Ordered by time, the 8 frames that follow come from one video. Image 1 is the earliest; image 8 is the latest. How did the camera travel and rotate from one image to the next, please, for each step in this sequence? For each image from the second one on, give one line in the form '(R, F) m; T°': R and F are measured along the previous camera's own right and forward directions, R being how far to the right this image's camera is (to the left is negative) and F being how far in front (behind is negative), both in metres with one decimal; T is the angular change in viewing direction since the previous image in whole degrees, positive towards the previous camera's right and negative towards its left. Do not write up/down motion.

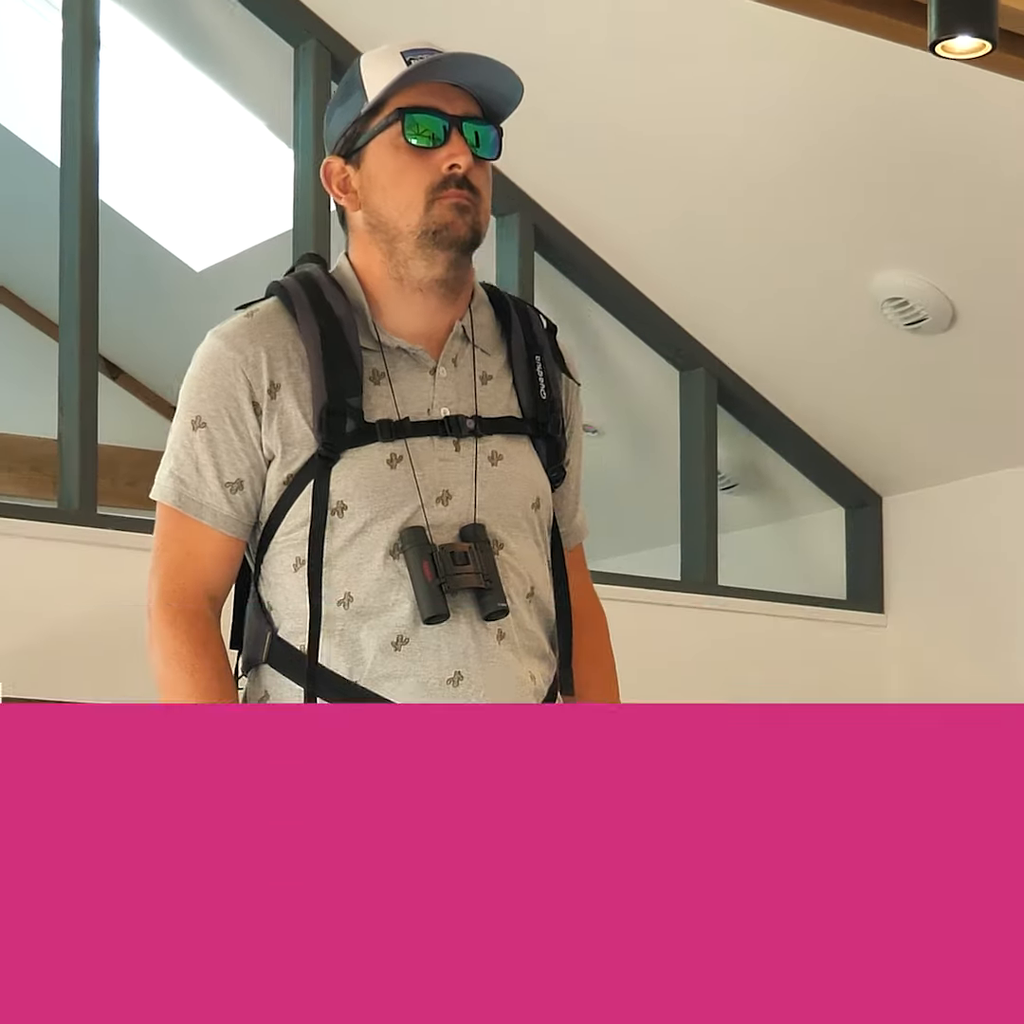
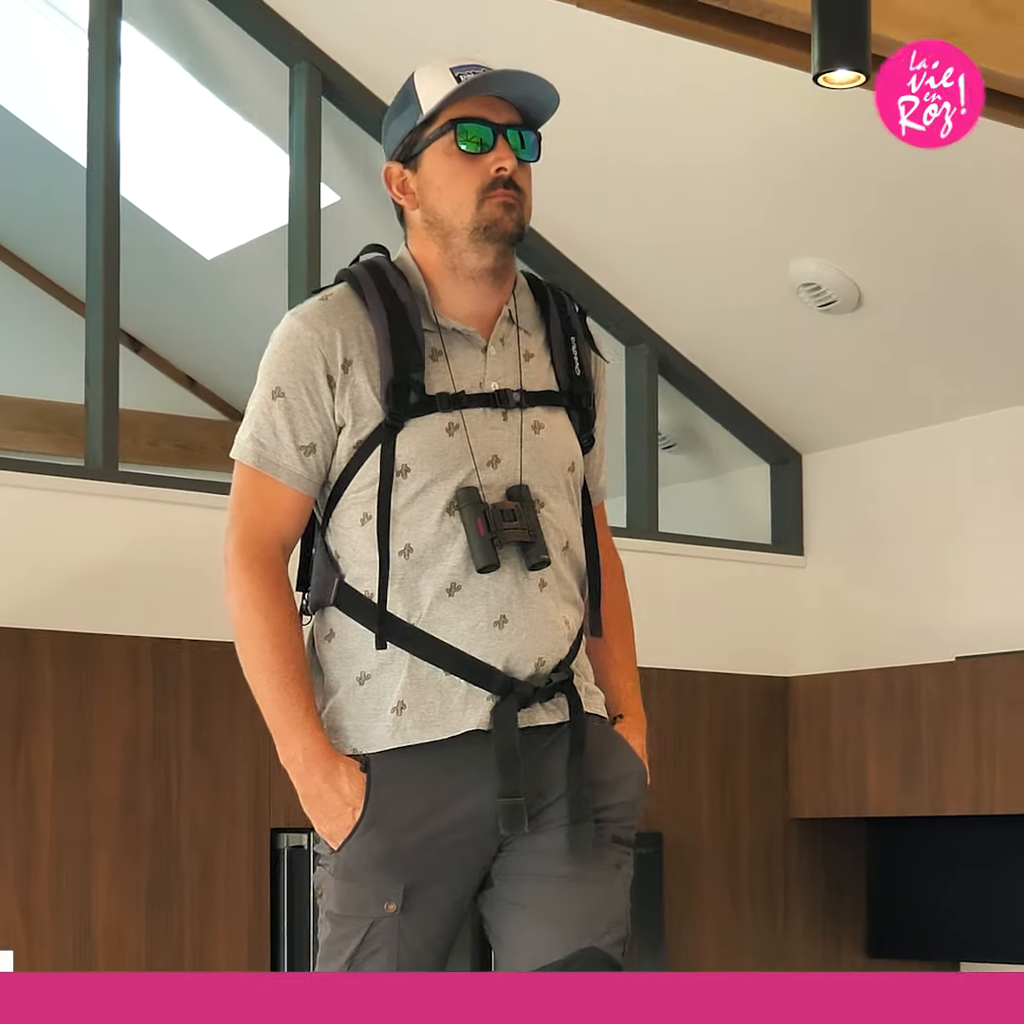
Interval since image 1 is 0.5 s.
(+0.1, -0.4) m; 0°
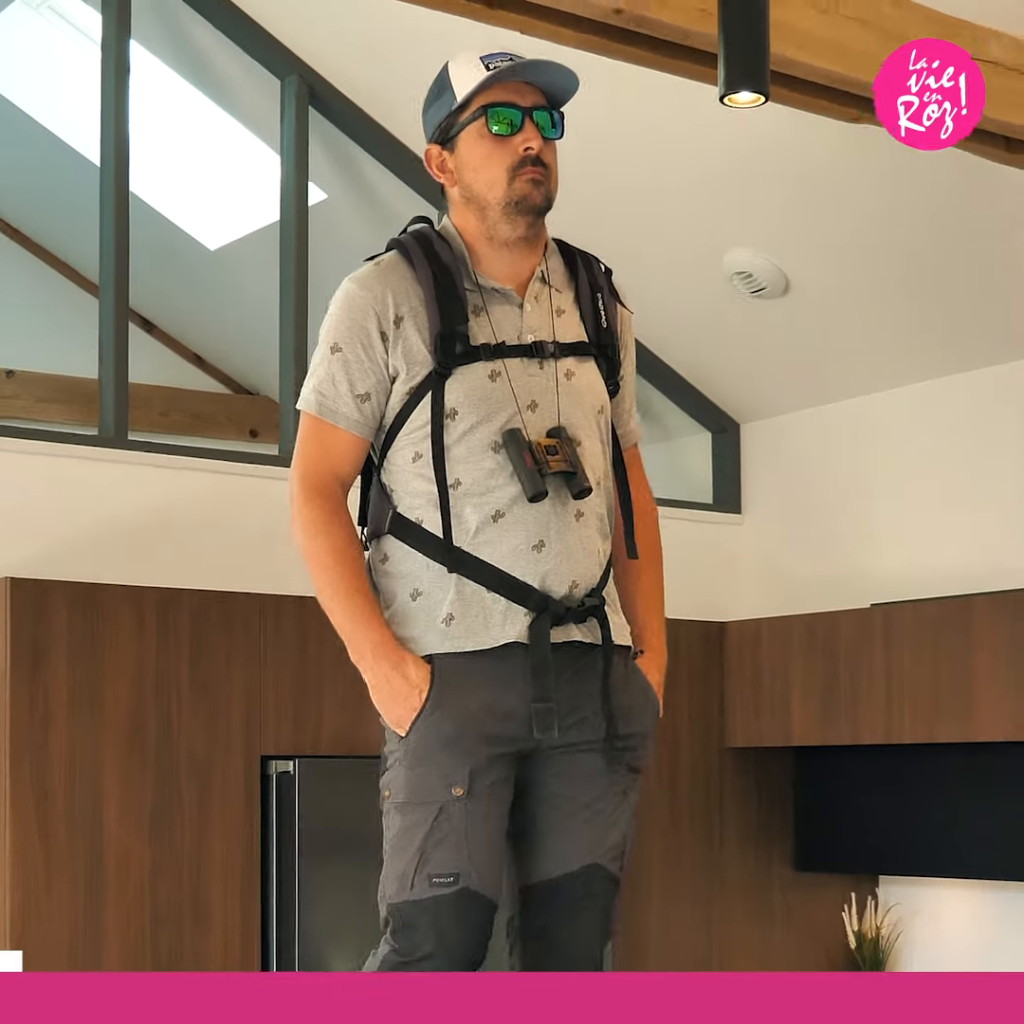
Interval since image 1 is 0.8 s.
(+0.1, -0.4) m; 0°
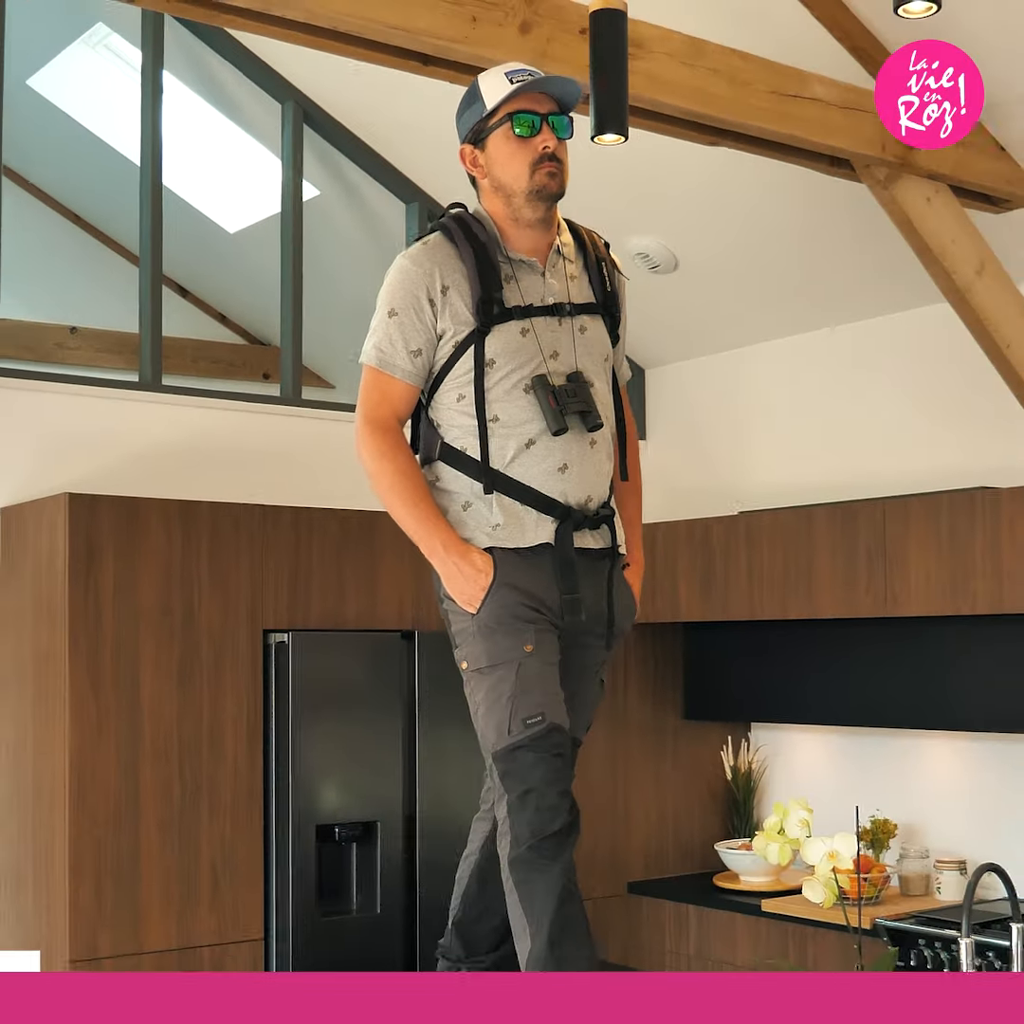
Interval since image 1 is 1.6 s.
(+0.2, -0.9) m; -1°
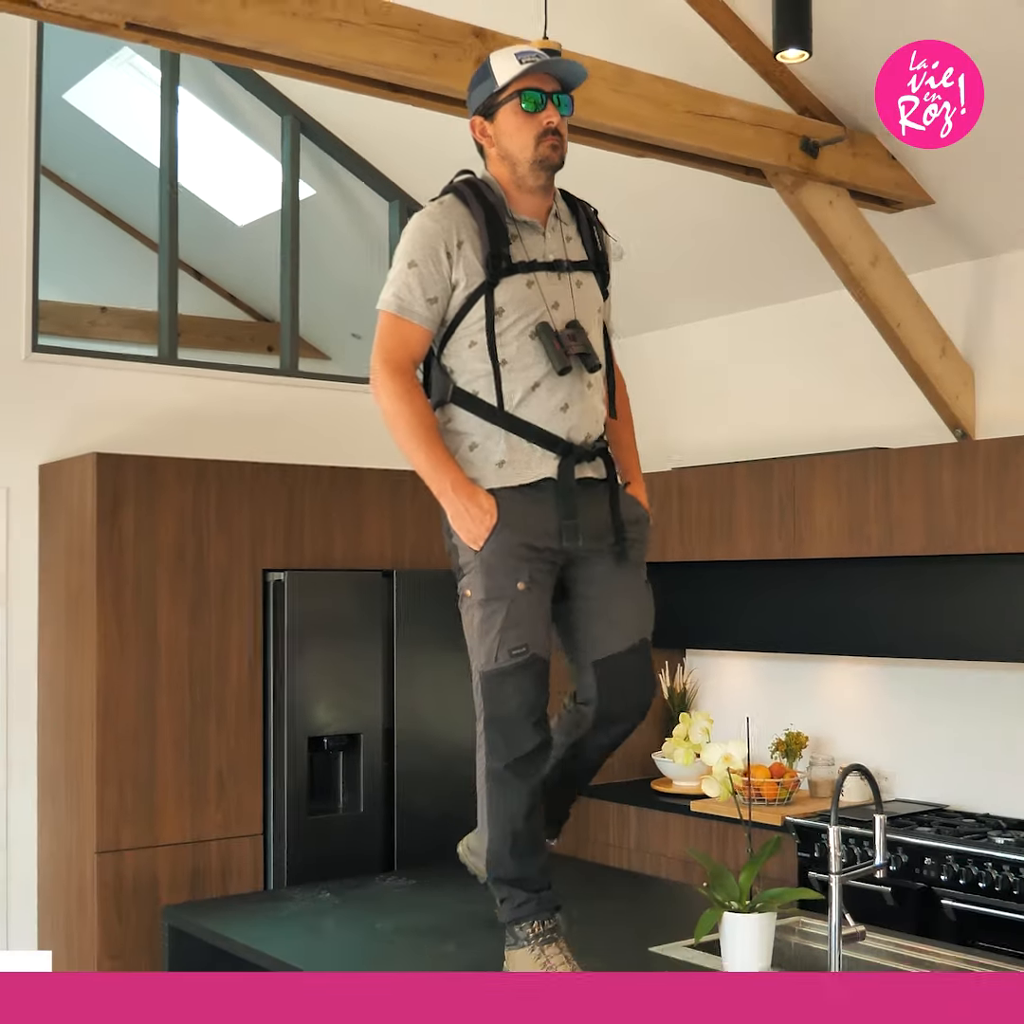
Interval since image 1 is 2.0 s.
(+0.2, -0.7) m; -1°
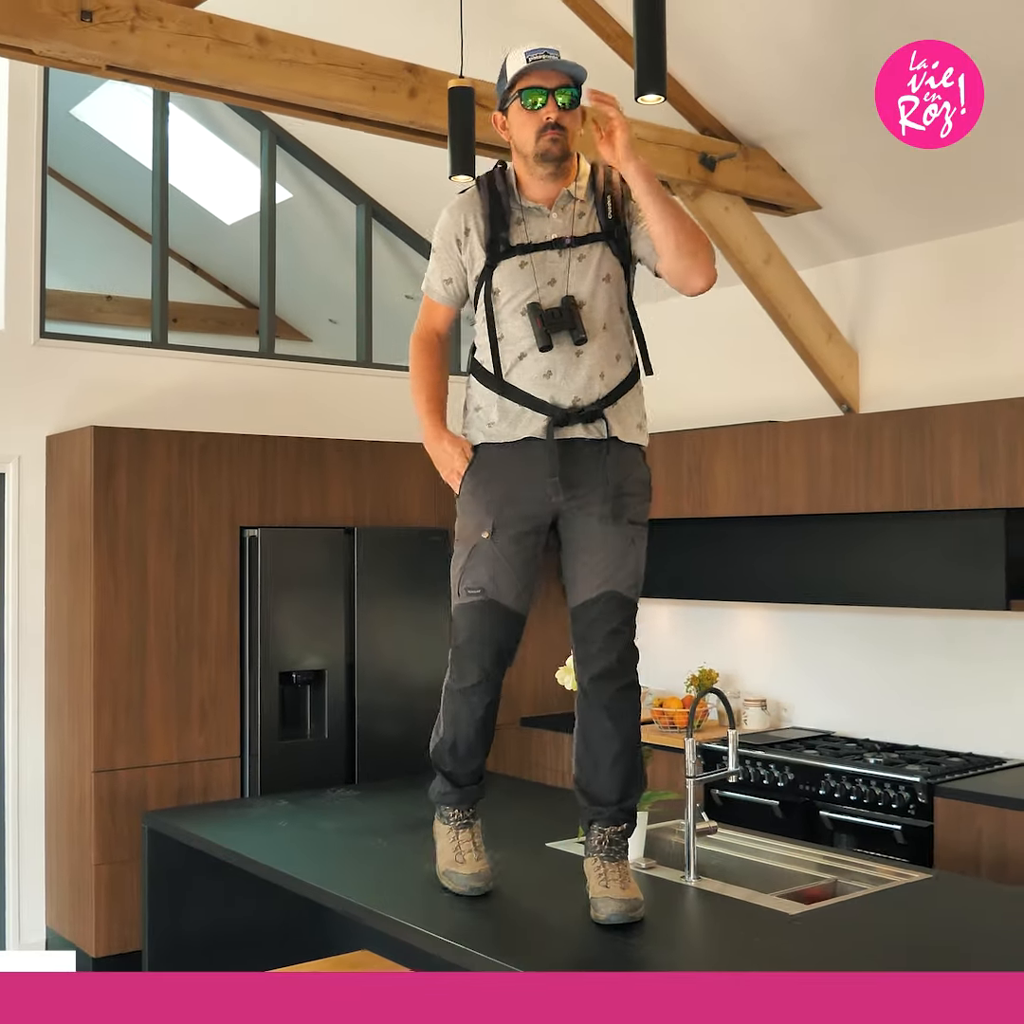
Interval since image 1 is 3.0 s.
(+0.3, -0.7) m; 0°
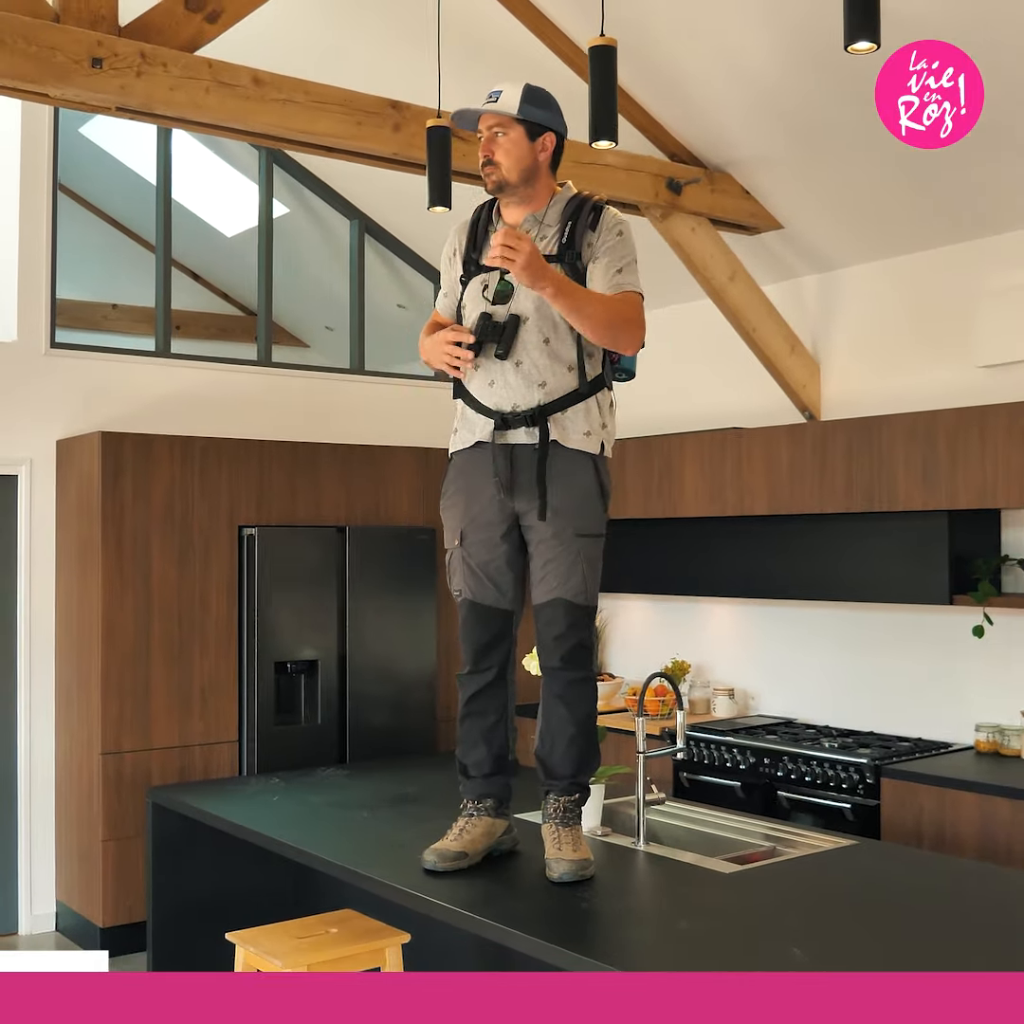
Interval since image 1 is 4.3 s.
(+0.1, -0.4) m; 0°
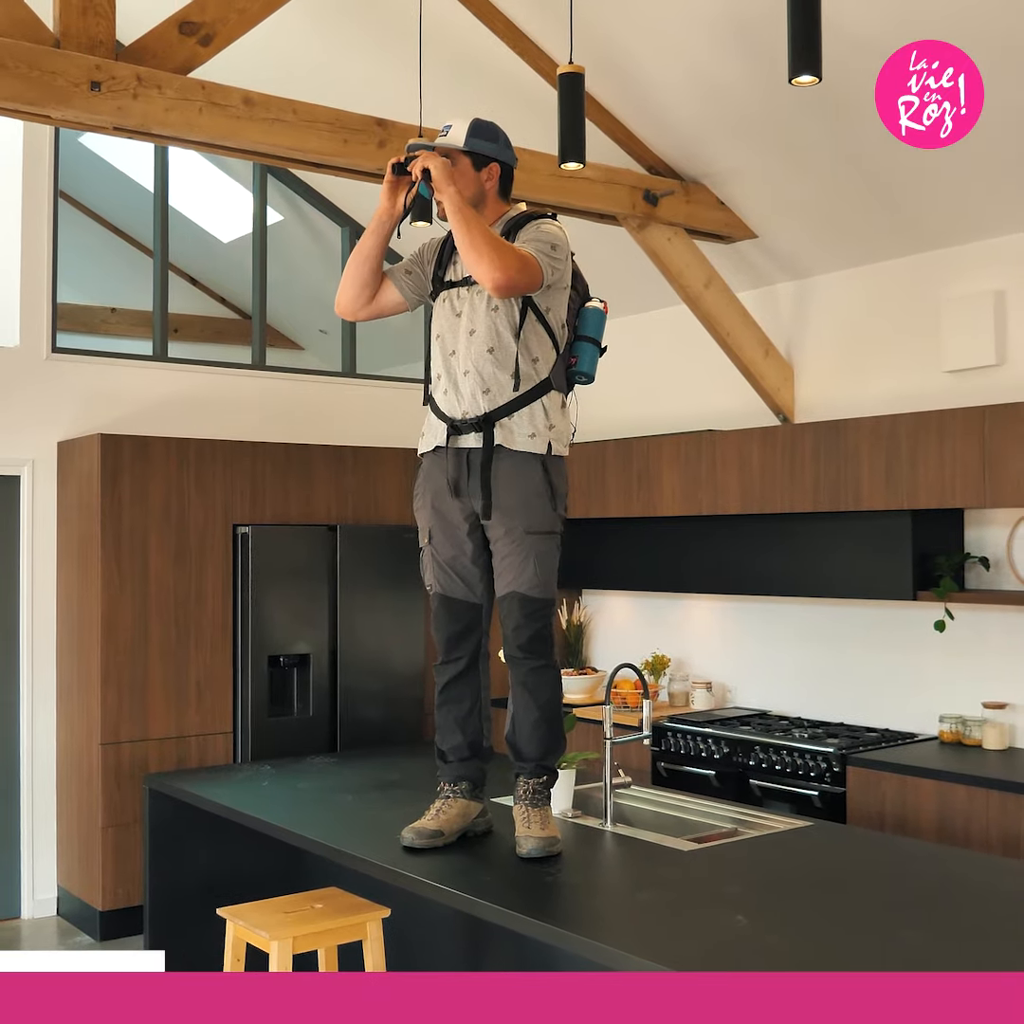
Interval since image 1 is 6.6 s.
(+0.1, -0.2) m; 0°
